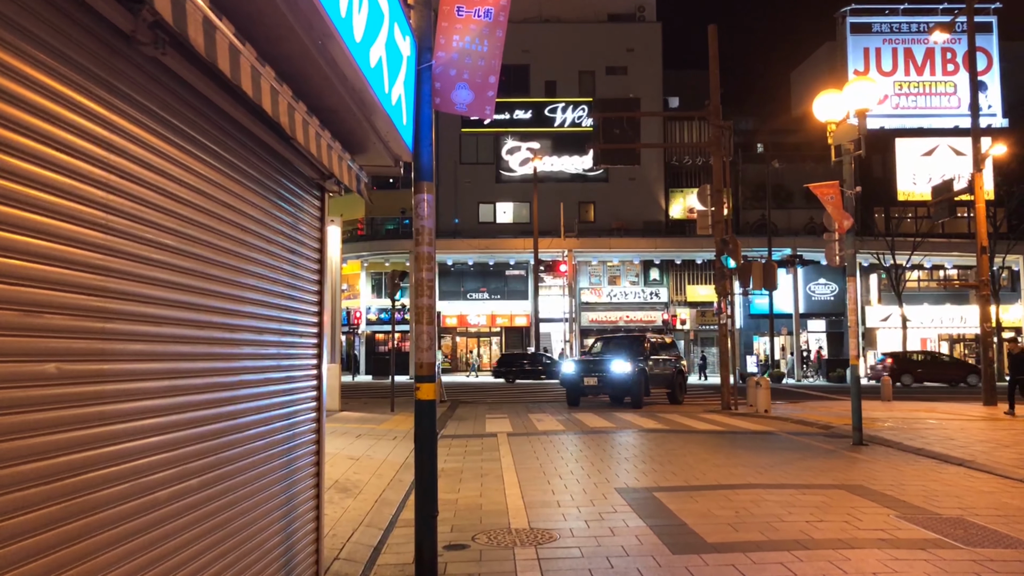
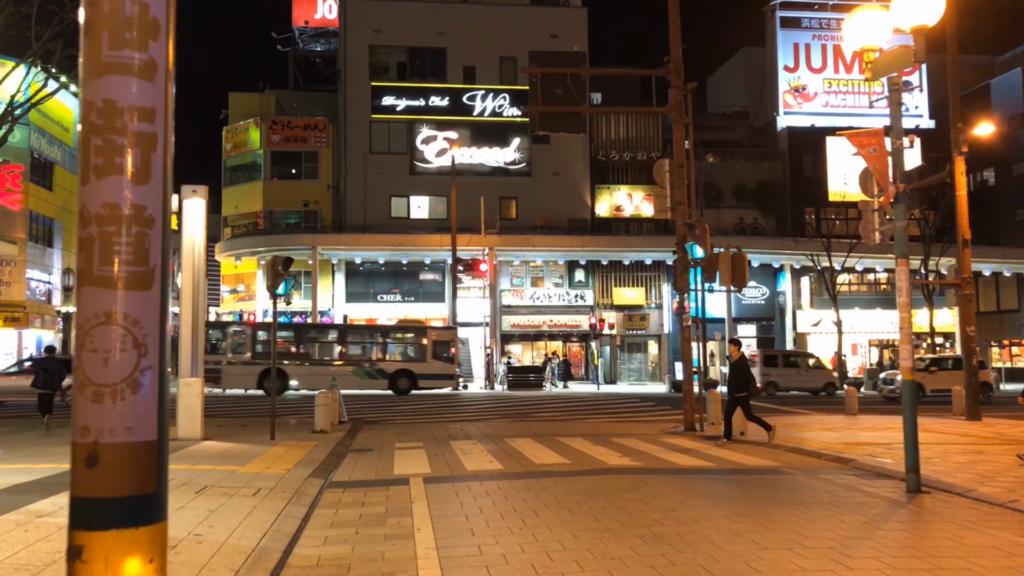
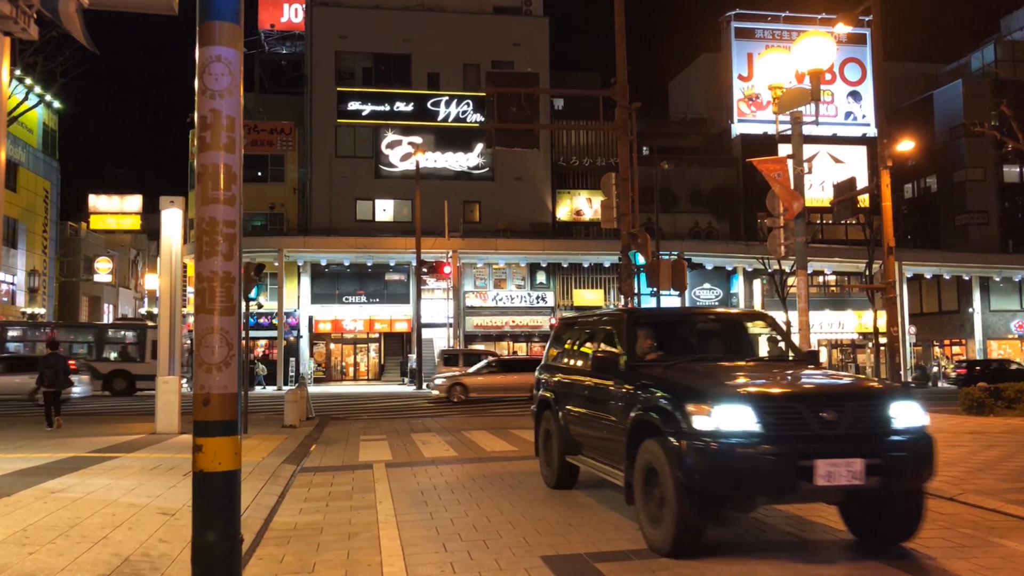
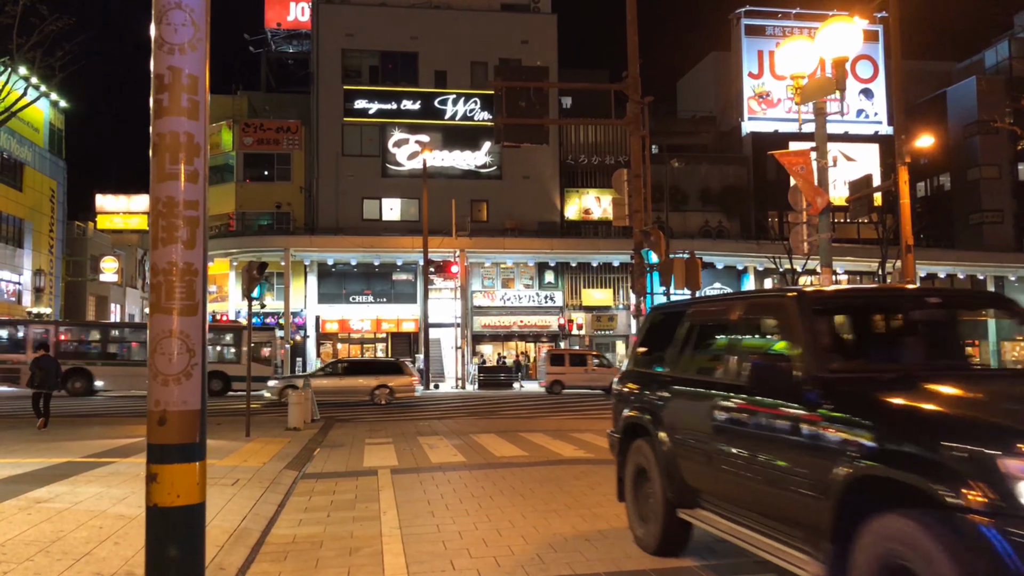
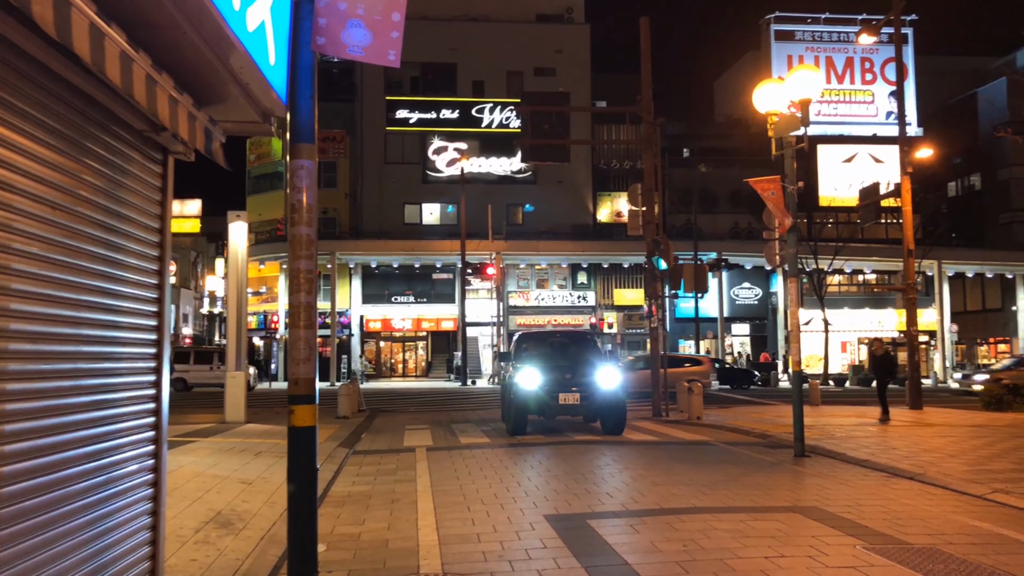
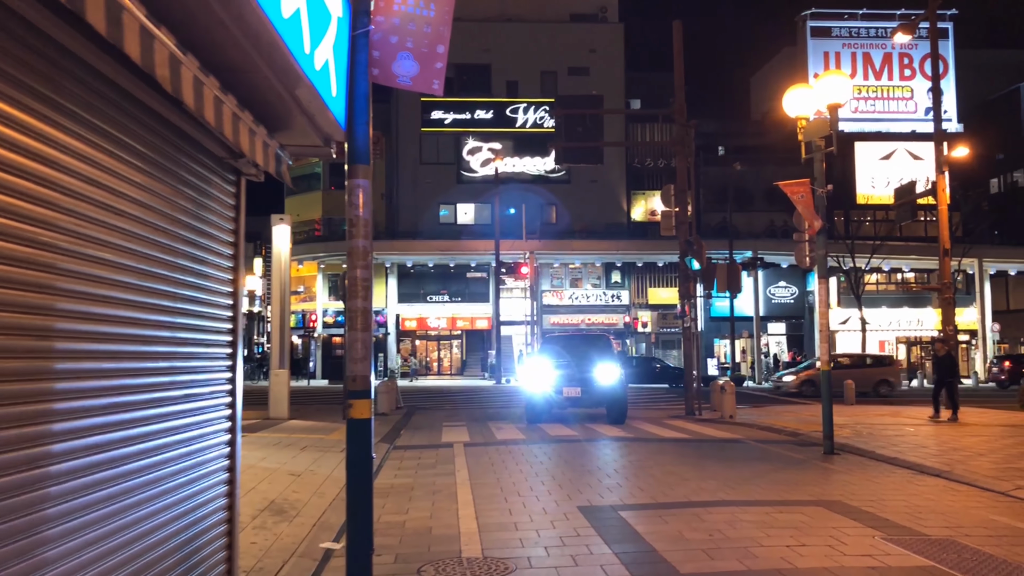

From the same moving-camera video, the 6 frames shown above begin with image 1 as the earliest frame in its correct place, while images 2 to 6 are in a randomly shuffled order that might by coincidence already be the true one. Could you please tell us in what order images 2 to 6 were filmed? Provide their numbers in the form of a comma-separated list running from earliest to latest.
6, 5, 3, 4, 2
